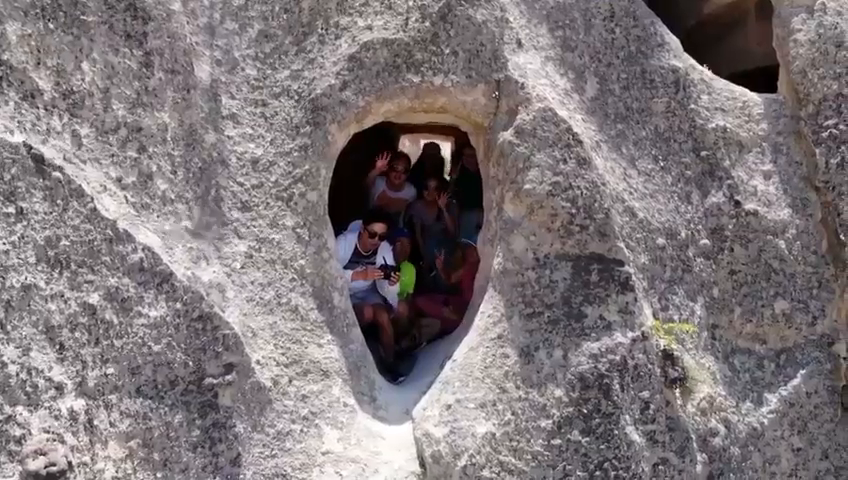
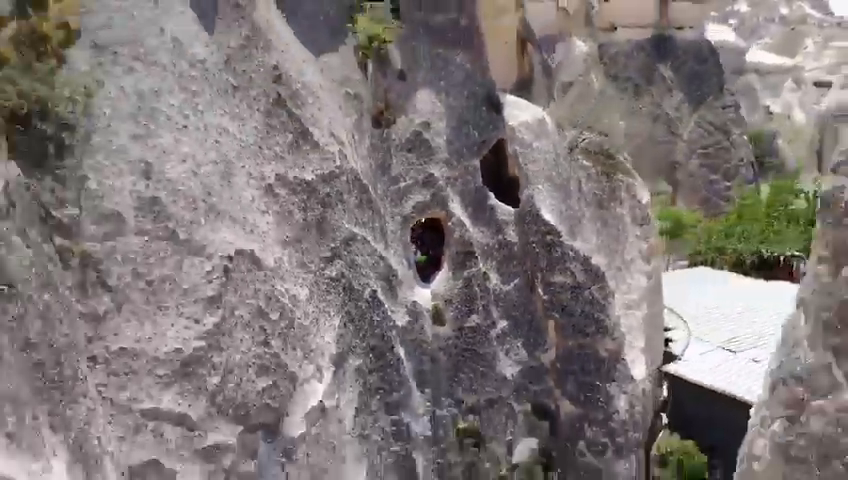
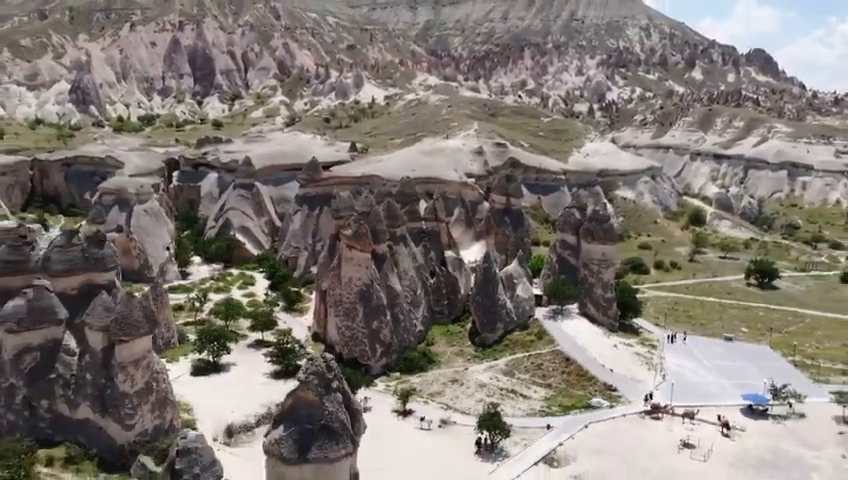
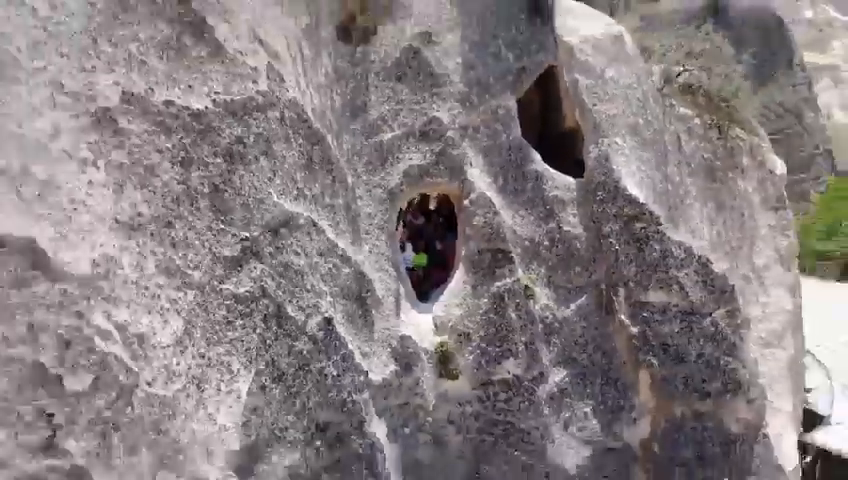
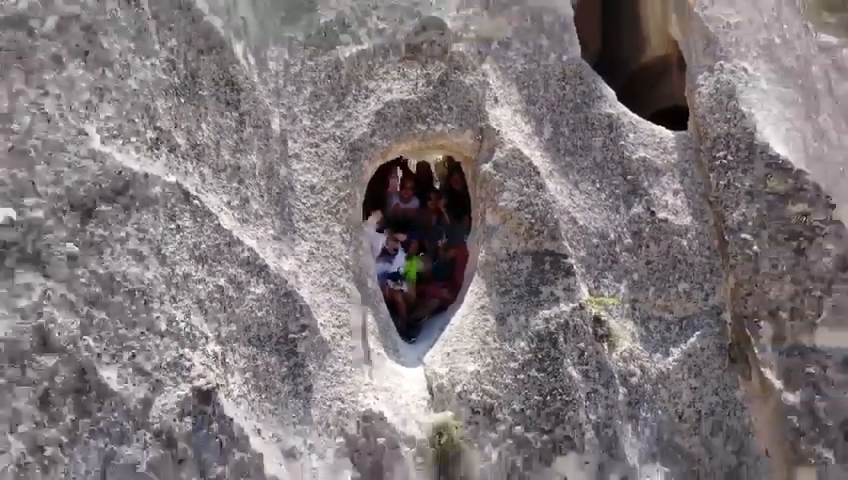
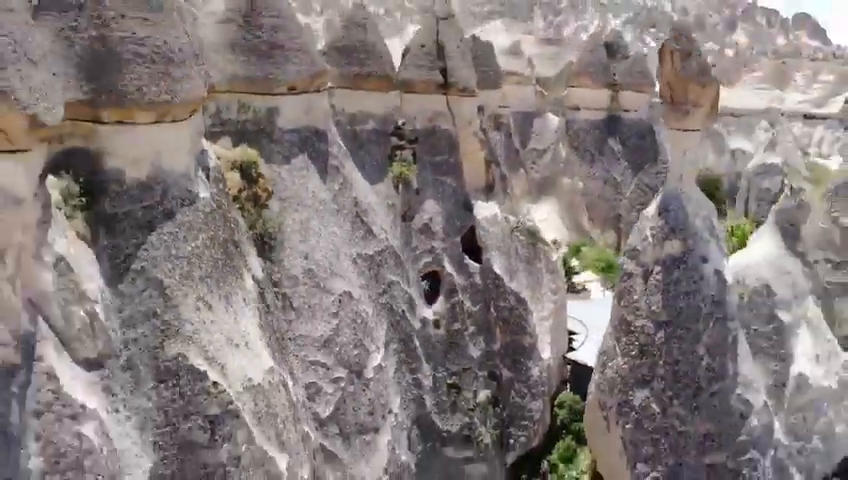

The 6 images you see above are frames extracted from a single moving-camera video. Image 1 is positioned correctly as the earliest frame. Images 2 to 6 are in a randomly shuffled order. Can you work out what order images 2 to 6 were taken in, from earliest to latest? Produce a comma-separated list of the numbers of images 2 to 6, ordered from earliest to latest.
5, 4, 2, 6, 3
